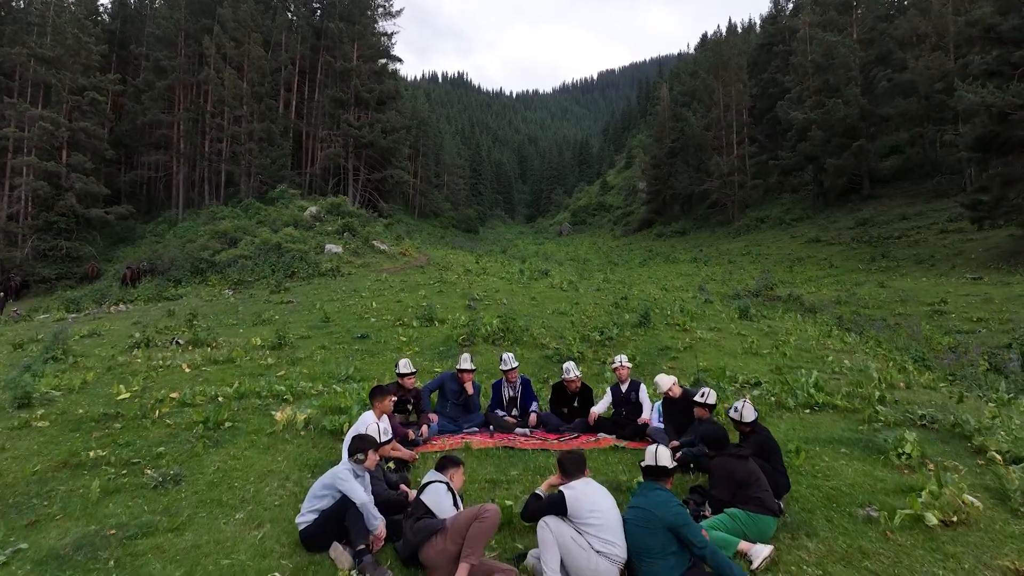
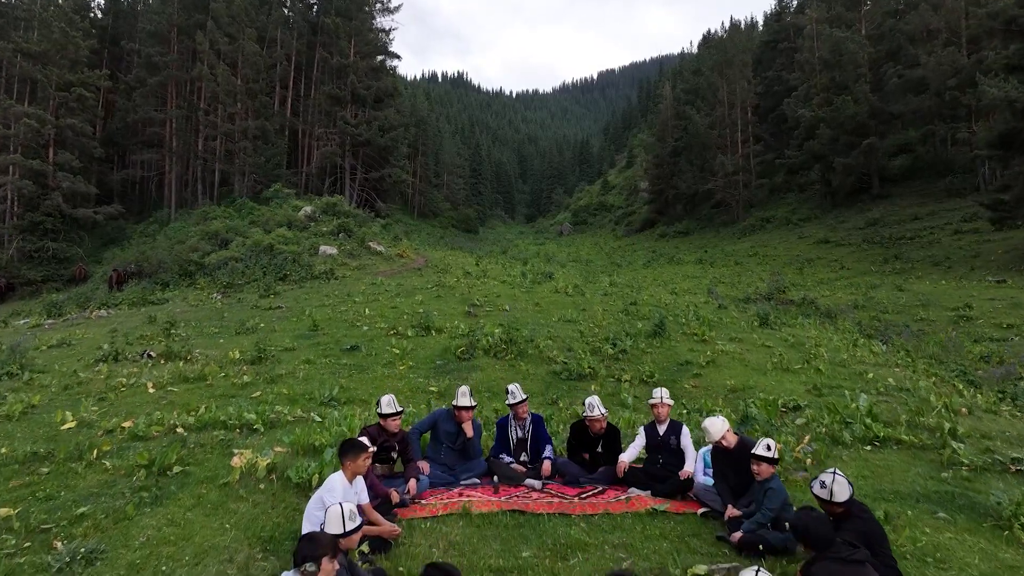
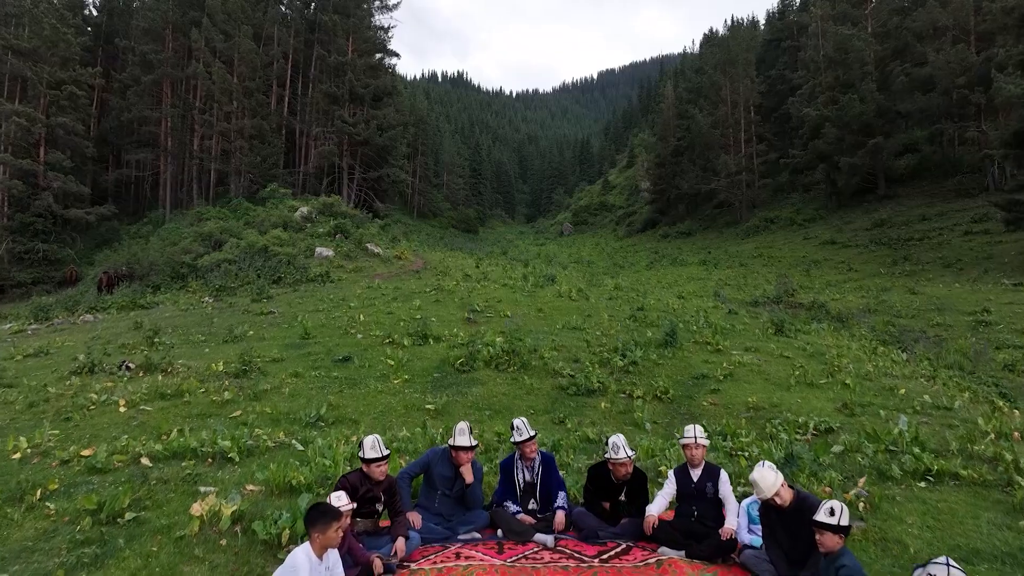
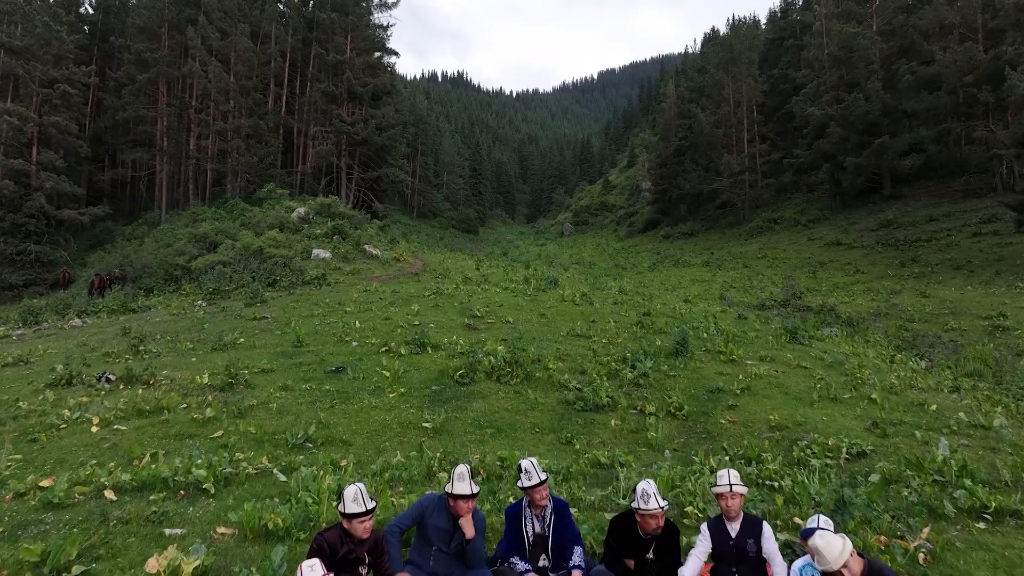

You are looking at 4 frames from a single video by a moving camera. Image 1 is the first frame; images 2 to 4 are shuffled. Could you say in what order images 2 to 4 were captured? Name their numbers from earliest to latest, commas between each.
2, 3, 4
